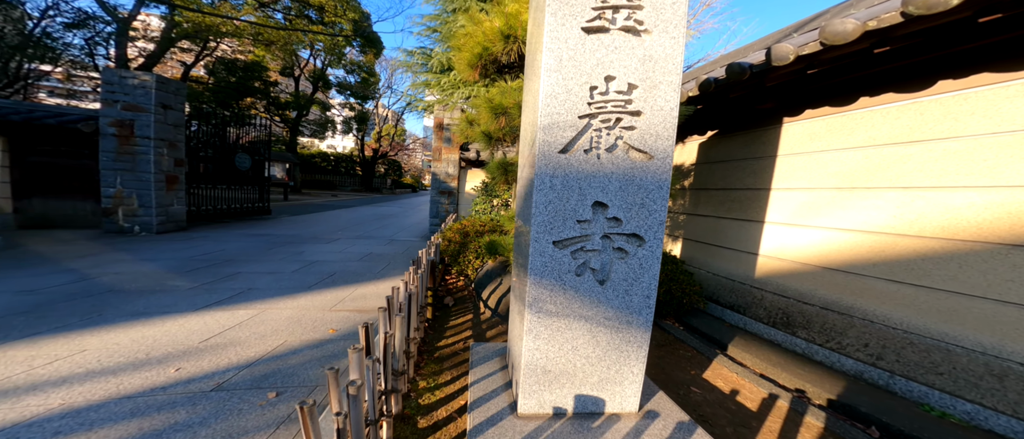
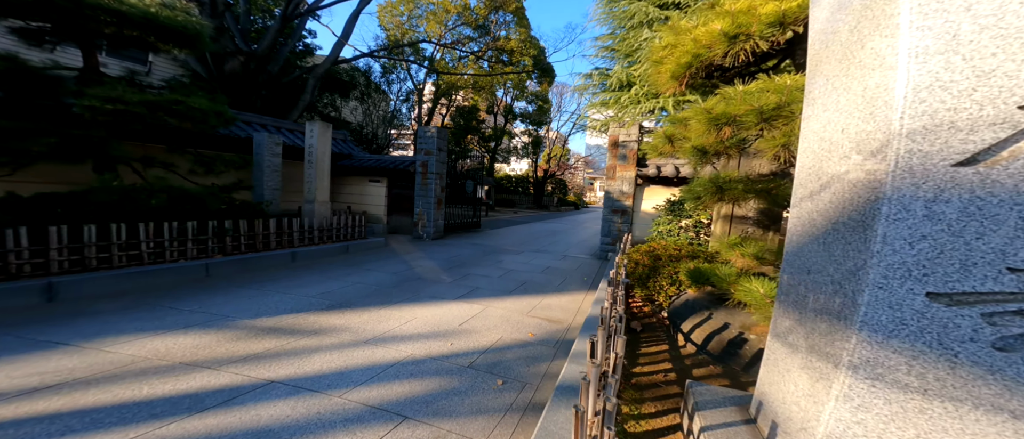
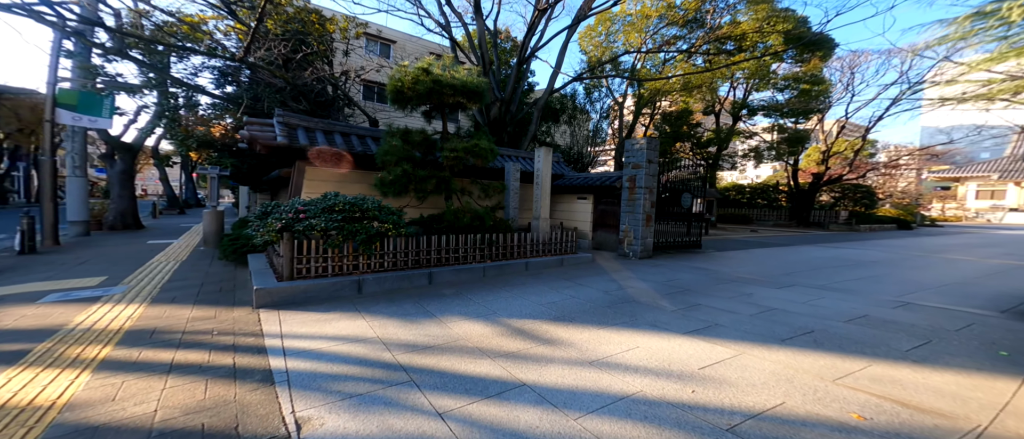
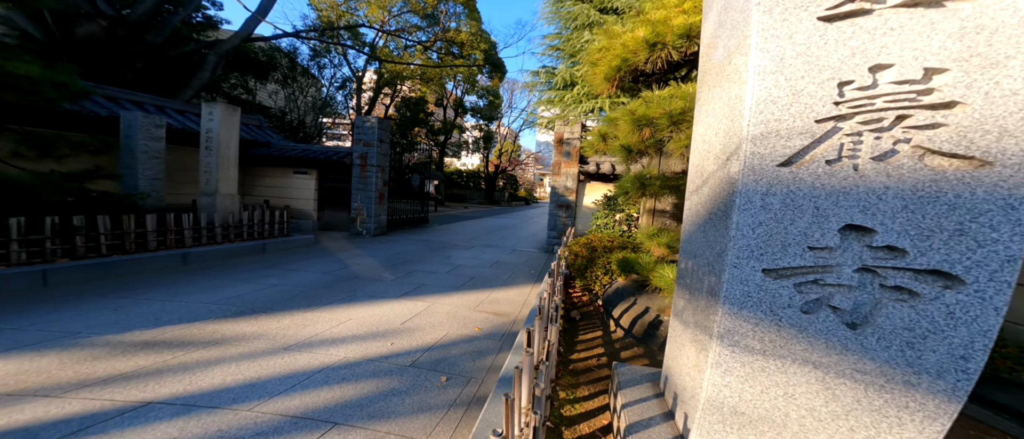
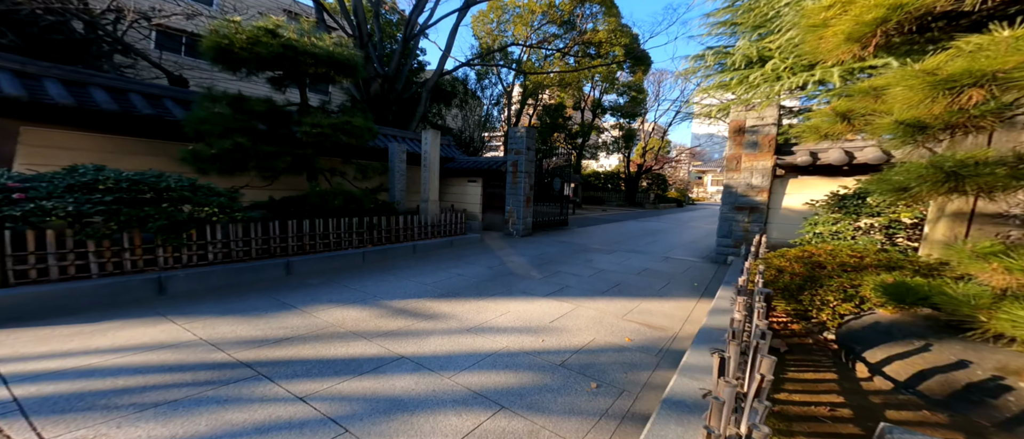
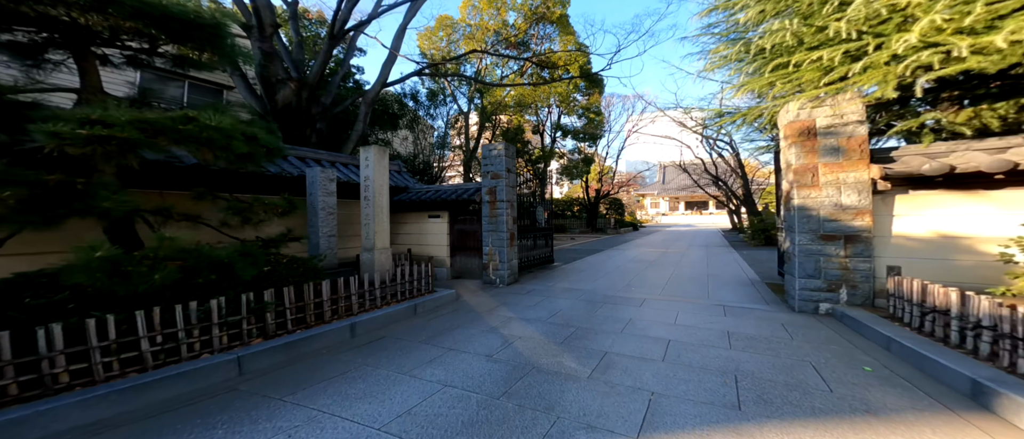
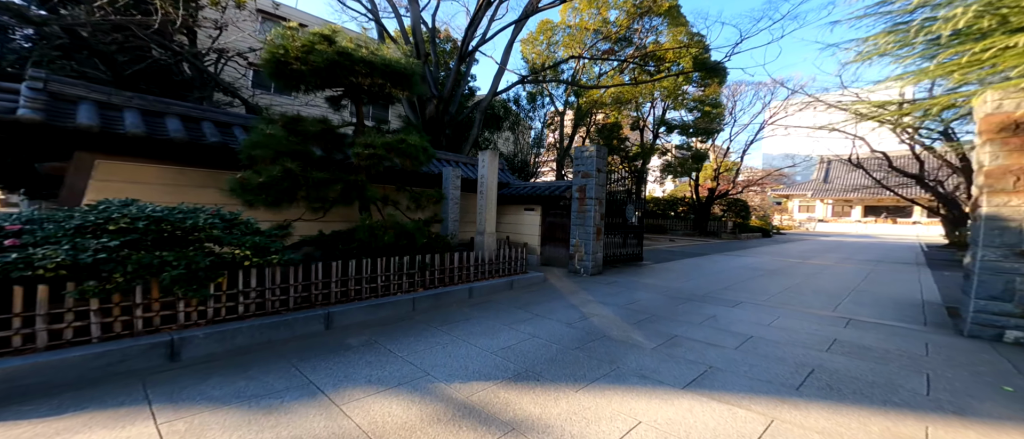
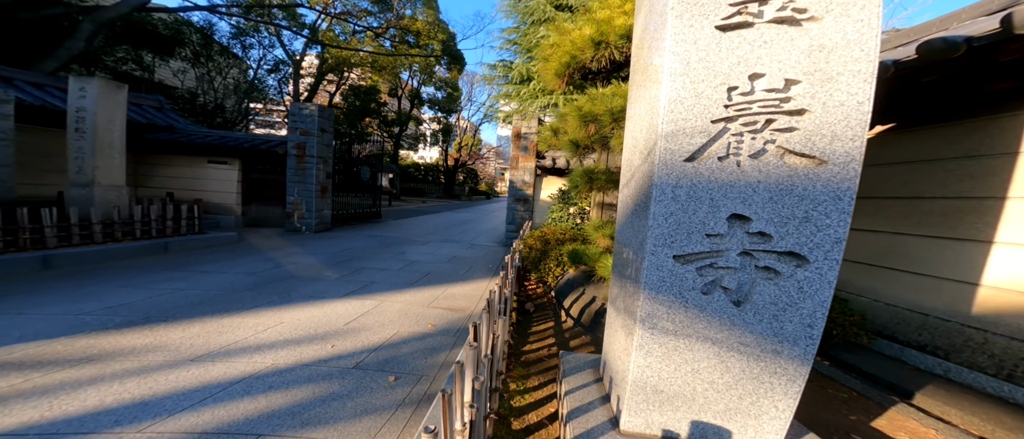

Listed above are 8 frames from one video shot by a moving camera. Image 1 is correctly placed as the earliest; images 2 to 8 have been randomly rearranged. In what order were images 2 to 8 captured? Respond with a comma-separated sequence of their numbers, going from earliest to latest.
8, 4, 2, 5, 3, 7, 6
